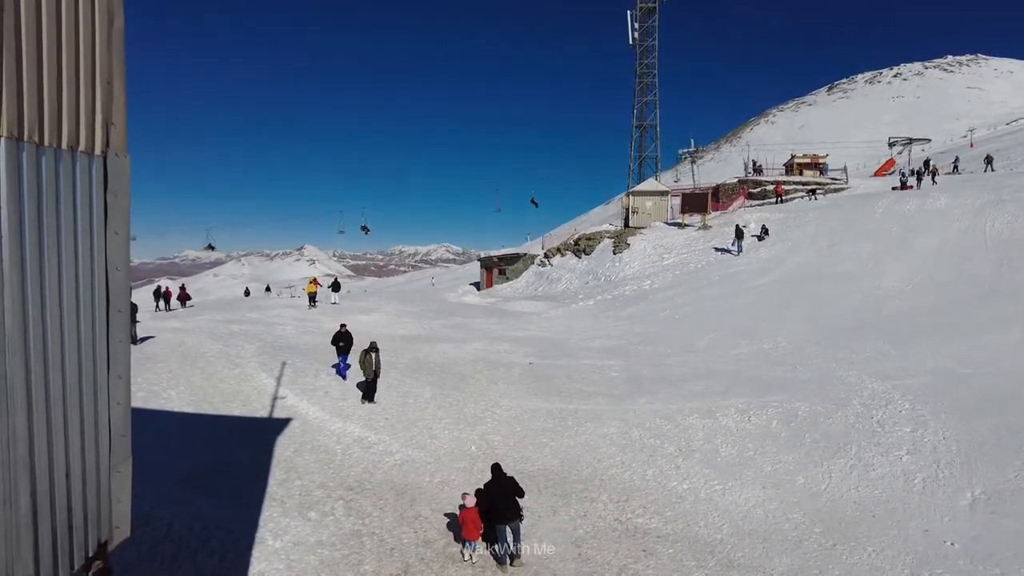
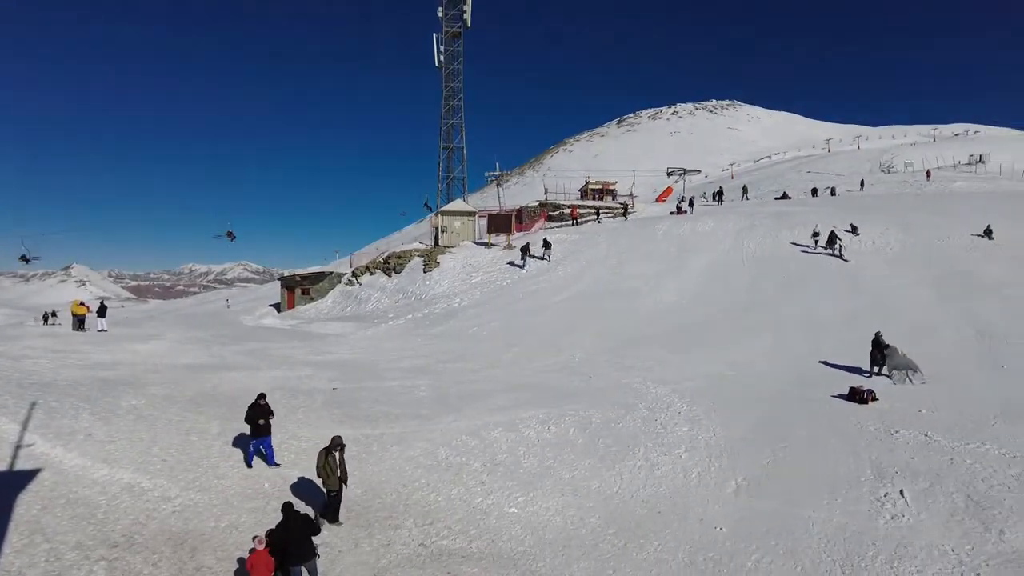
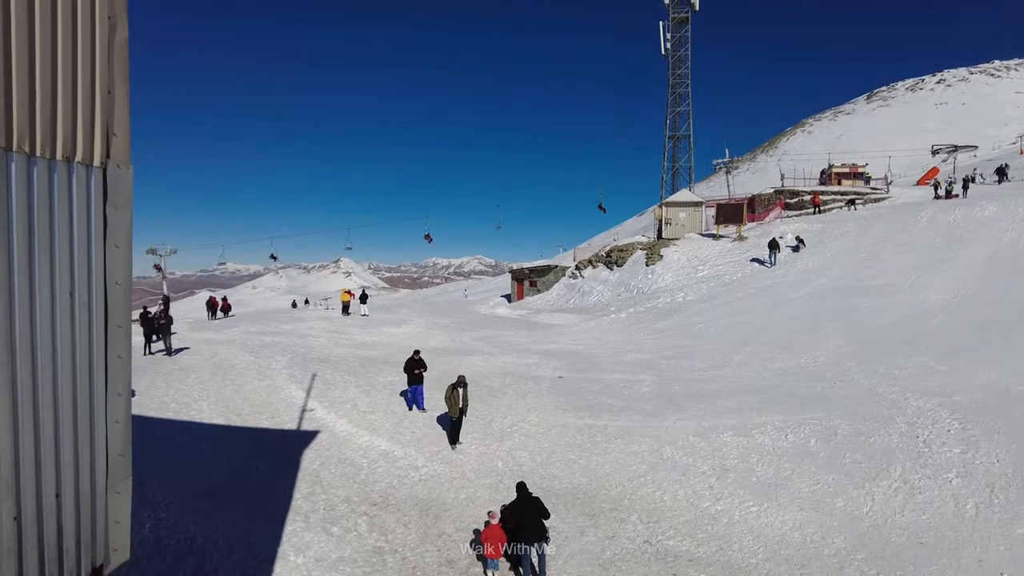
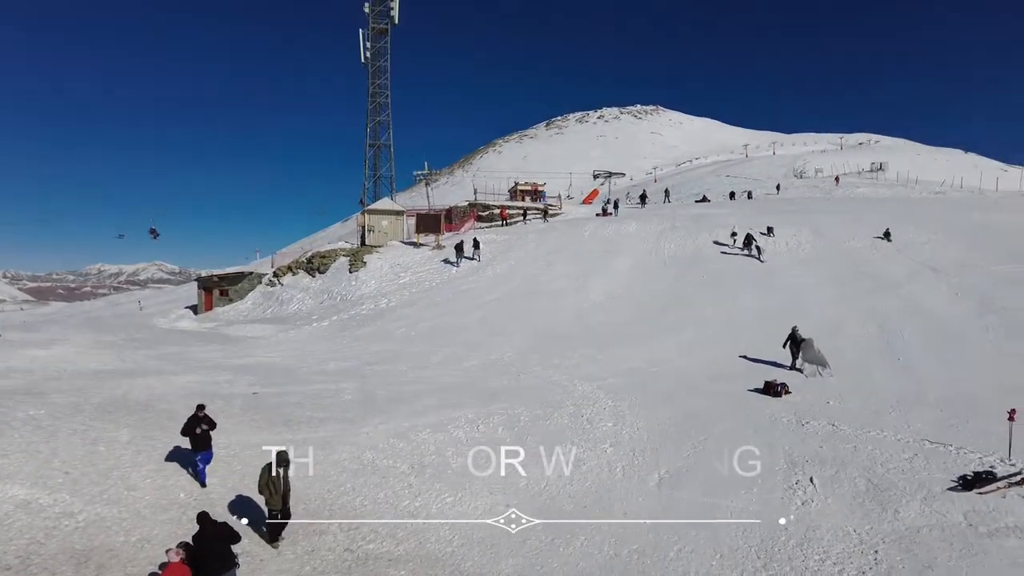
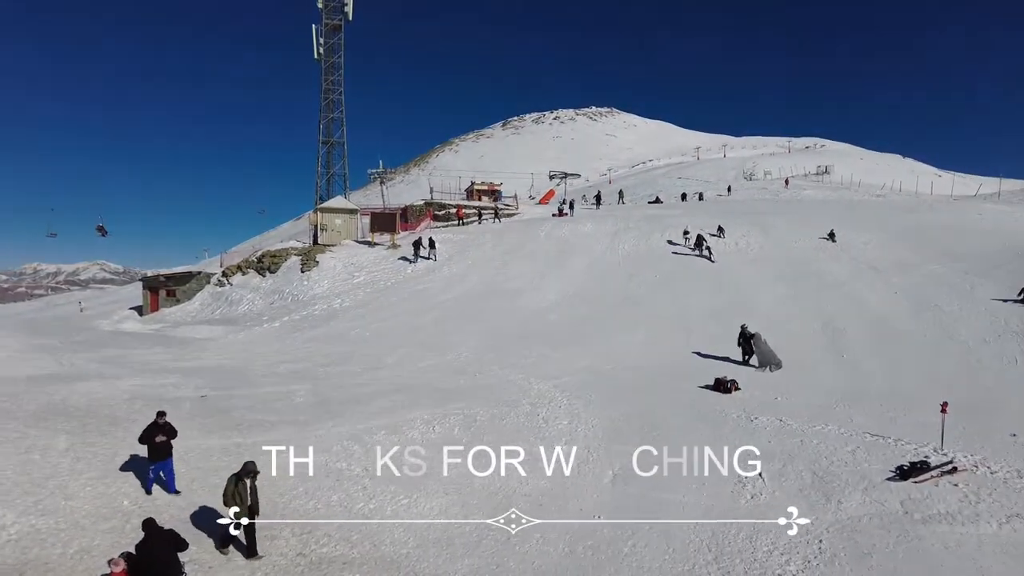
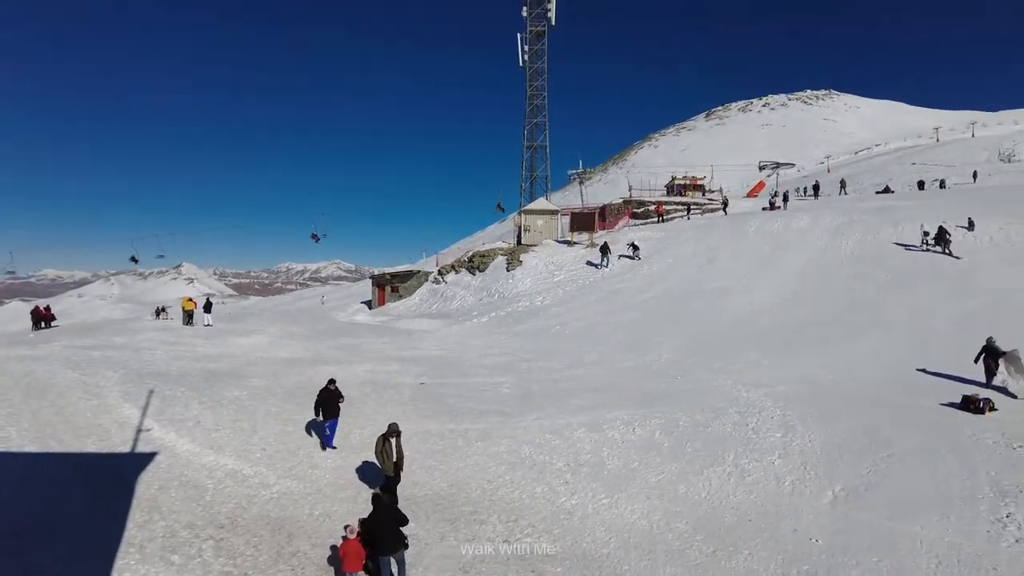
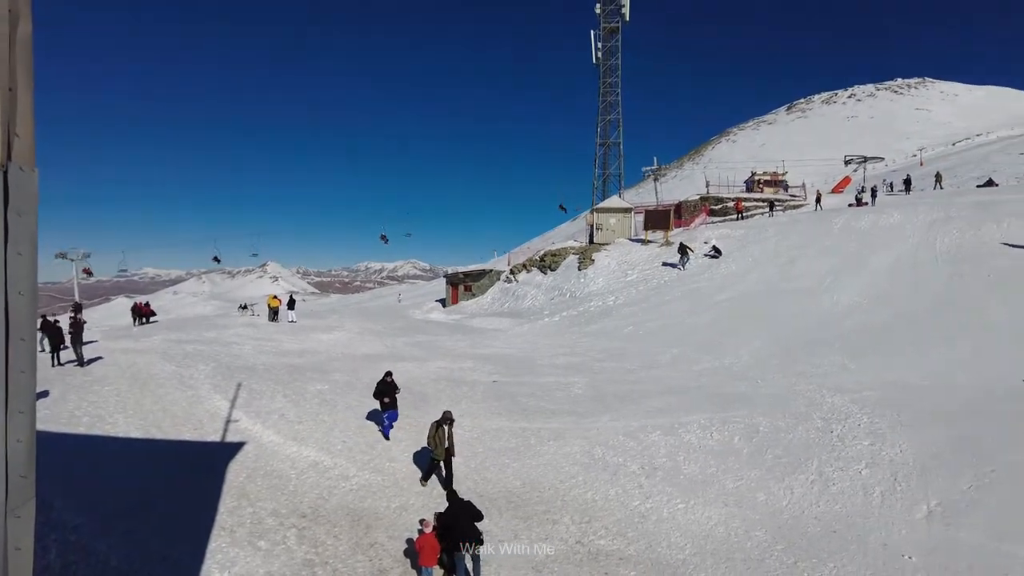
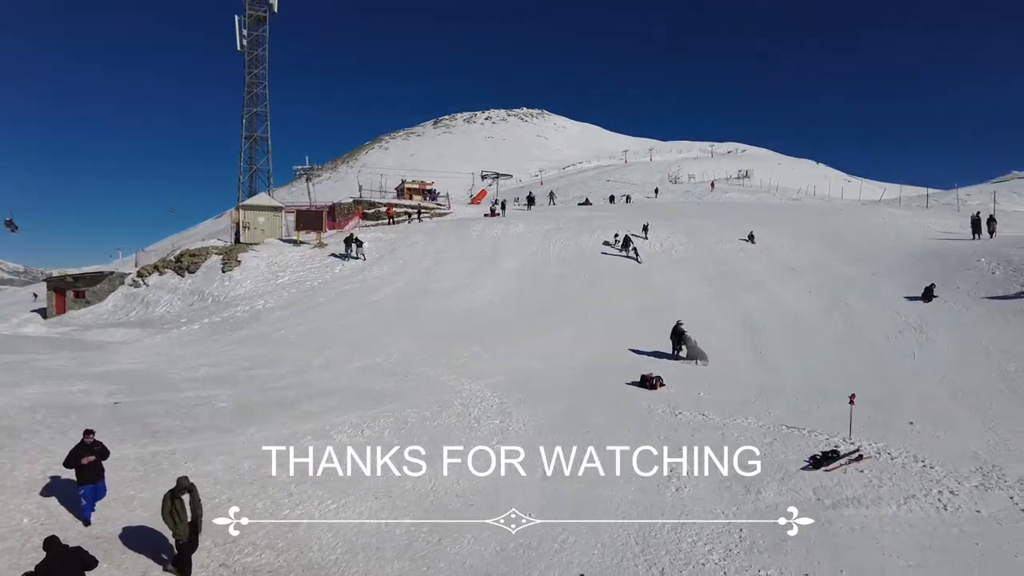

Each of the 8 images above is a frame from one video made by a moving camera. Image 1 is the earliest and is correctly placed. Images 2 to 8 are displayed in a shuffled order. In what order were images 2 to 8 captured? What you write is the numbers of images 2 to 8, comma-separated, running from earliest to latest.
3, 7, 6, 2, 4, 5, 8
